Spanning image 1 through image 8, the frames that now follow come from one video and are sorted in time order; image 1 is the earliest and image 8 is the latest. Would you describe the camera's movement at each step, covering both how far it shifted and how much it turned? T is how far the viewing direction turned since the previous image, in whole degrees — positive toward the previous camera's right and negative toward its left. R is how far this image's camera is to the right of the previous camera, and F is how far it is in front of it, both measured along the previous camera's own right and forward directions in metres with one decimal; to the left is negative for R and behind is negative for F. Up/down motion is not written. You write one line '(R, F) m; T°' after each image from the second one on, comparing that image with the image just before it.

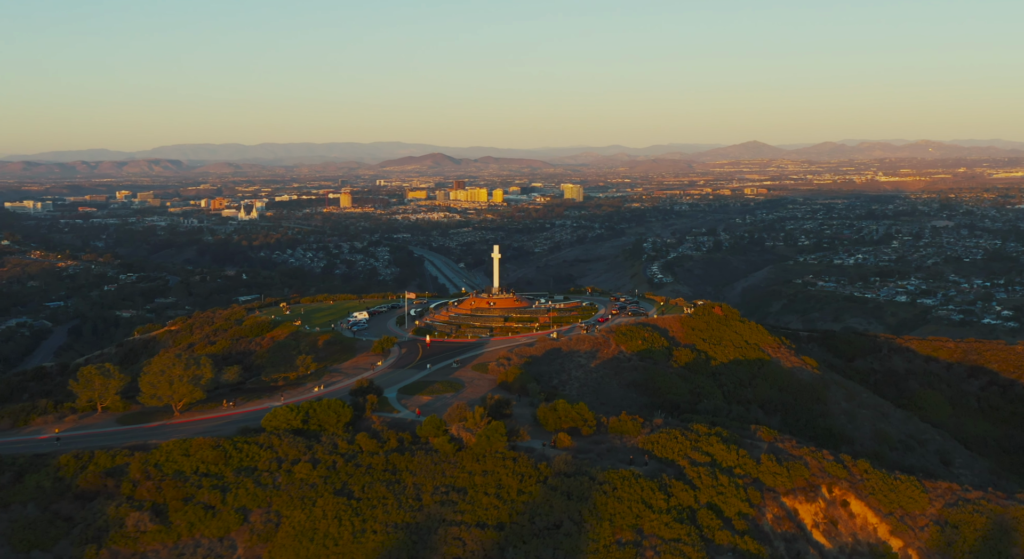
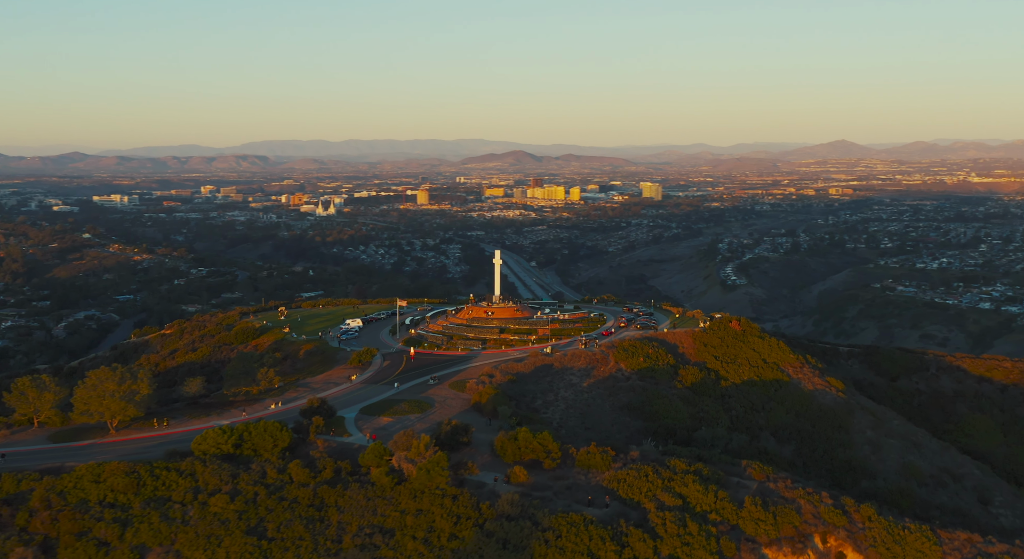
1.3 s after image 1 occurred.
(+3.7, +3.6) m; -4°
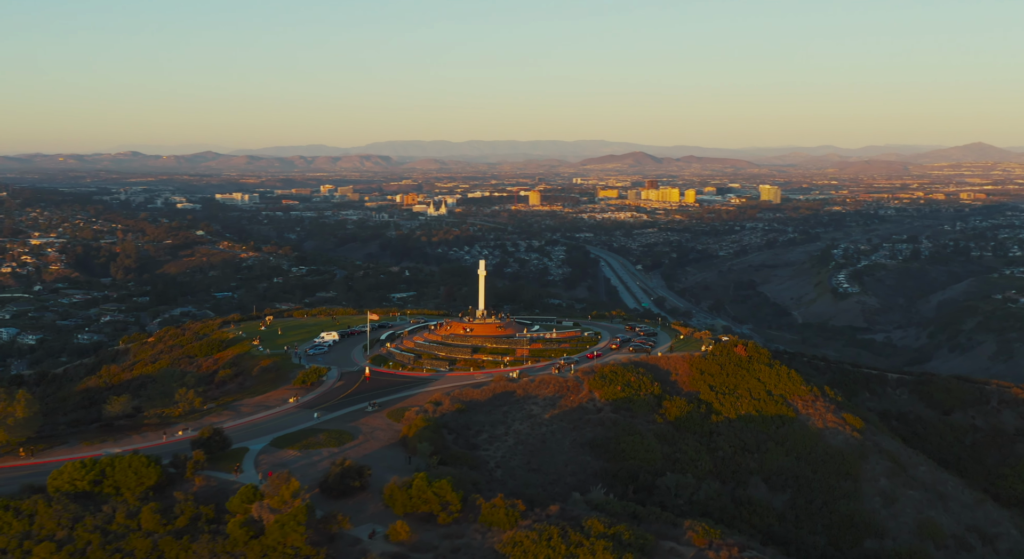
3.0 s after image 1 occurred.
(+5.9, +4.7) m; -6°
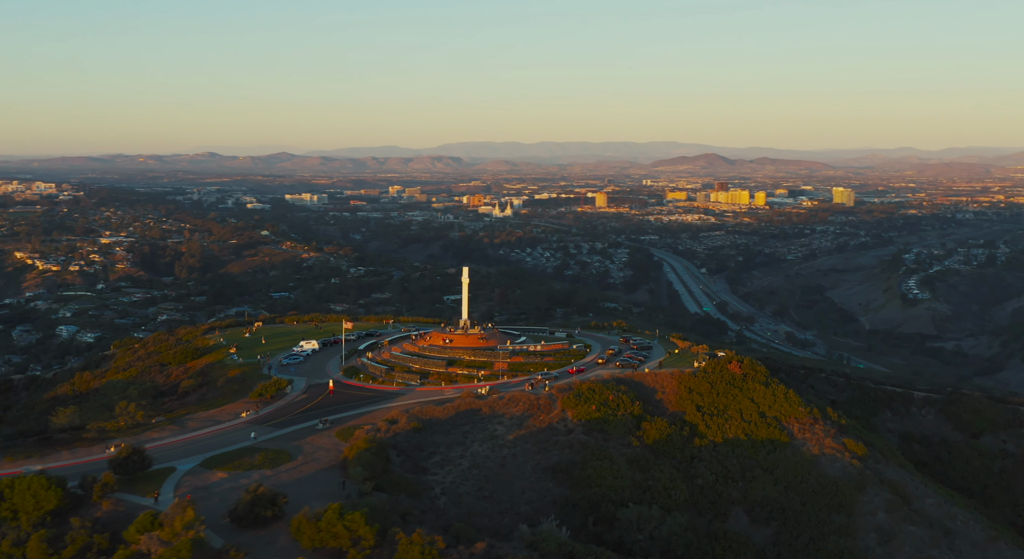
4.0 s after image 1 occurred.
(+3.7, +2.6) m; -4°
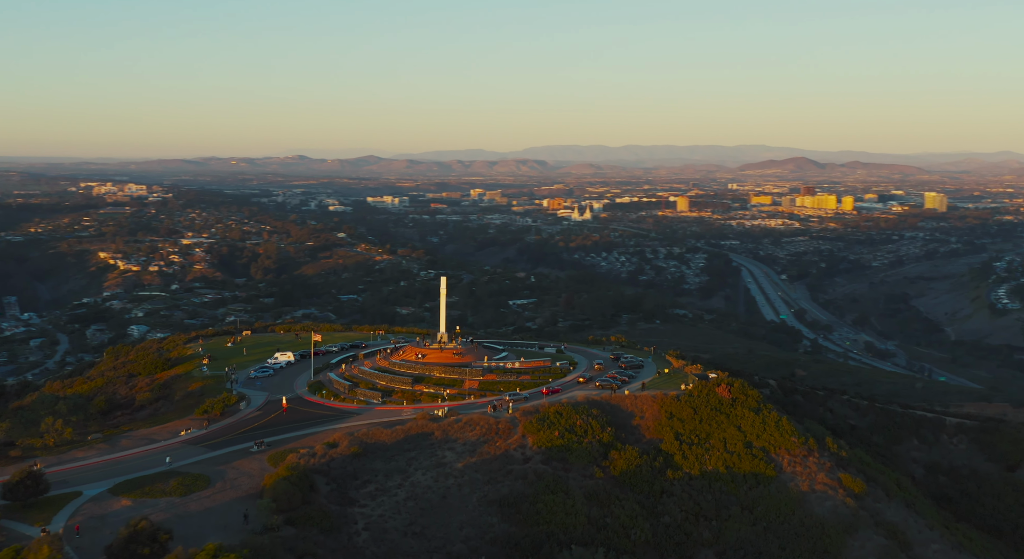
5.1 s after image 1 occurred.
(+4.4, +3.0) m; -5°
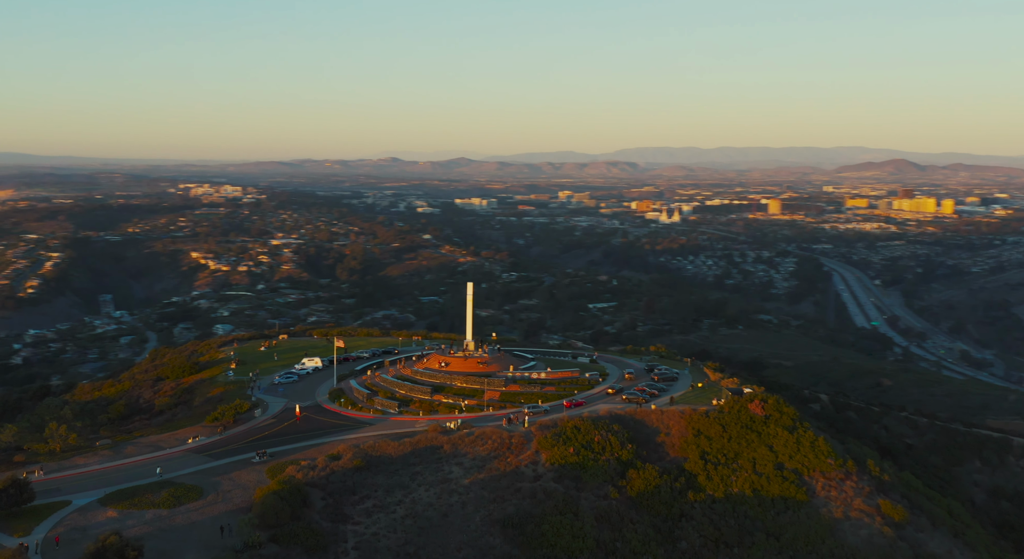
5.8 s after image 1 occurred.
(+2.5, +1.8) m; -5°
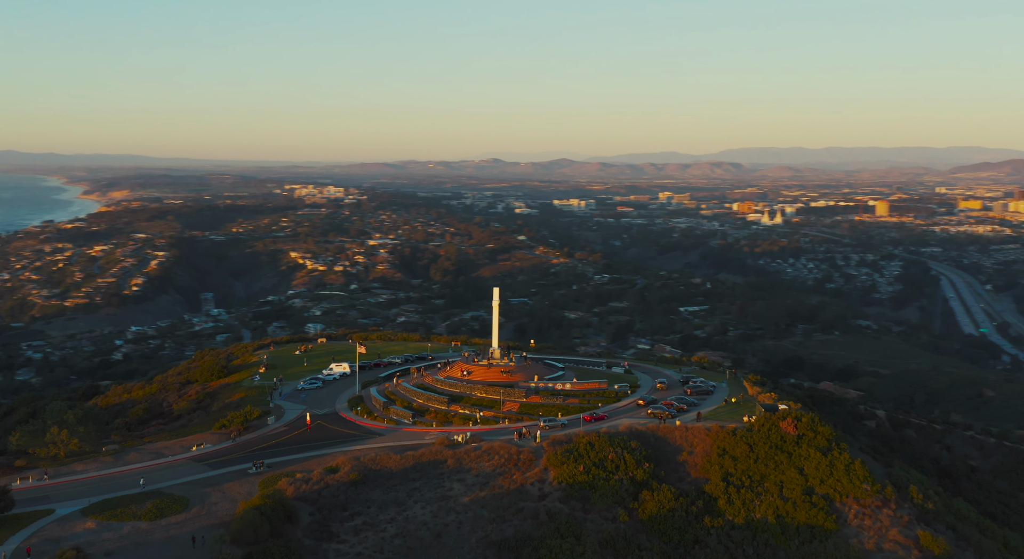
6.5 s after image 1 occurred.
(+2.9, +1.9) m; -6°
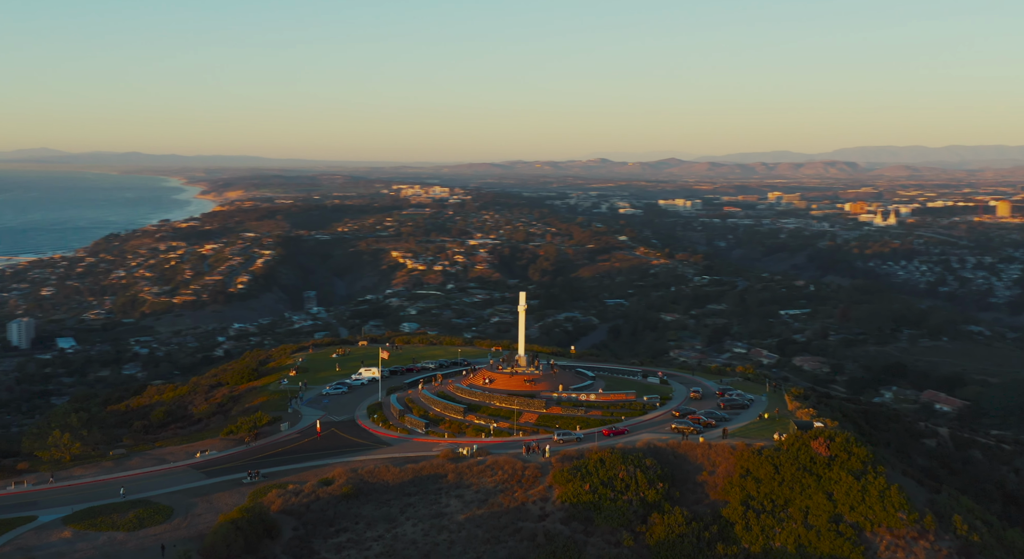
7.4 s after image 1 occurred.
(+3.1, +1.9) m; -6°
